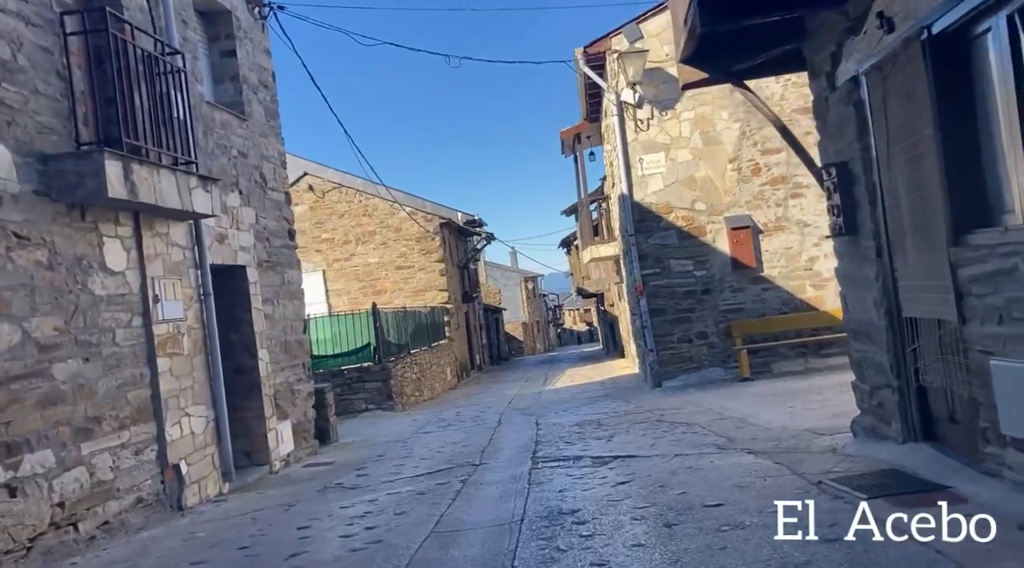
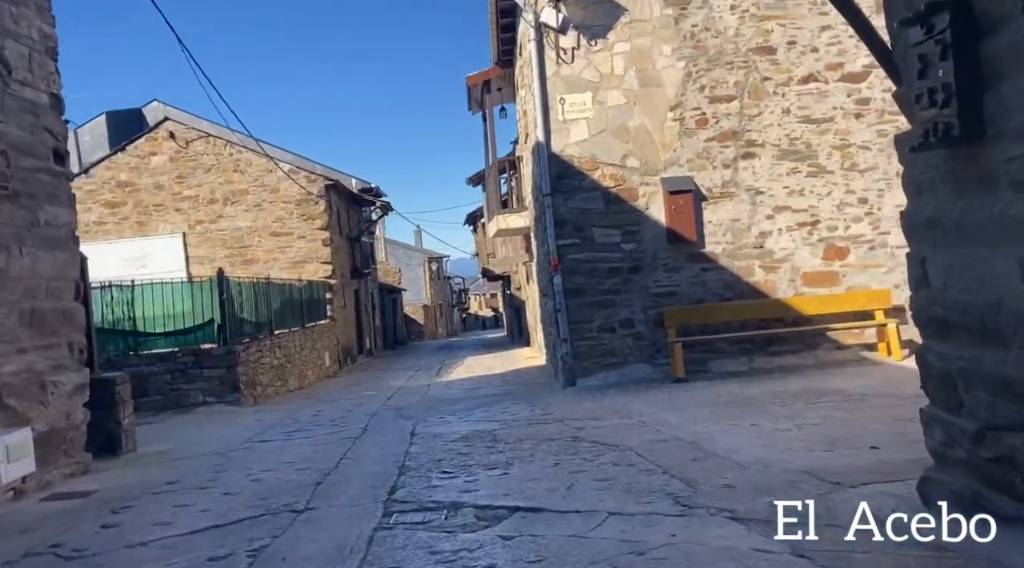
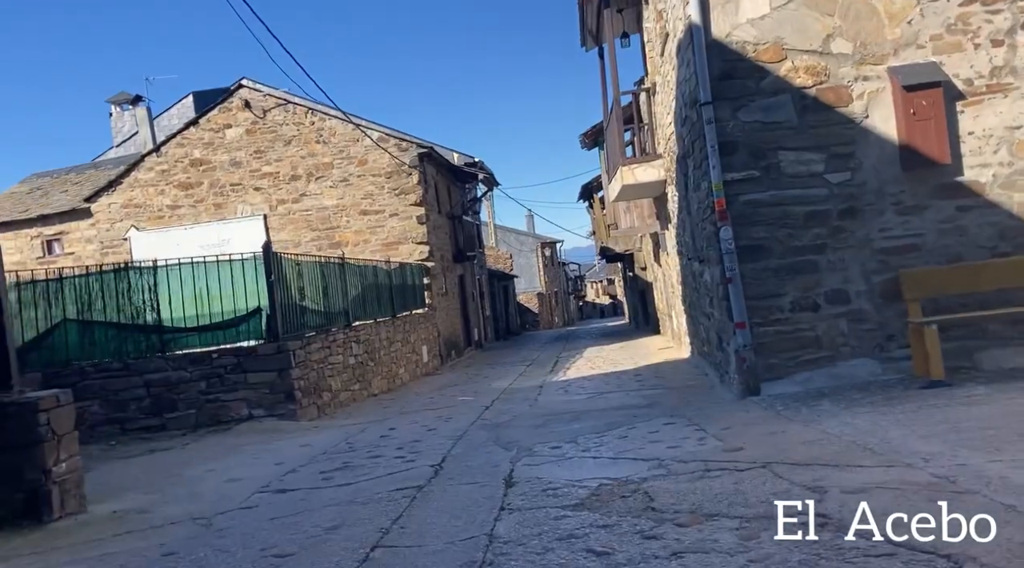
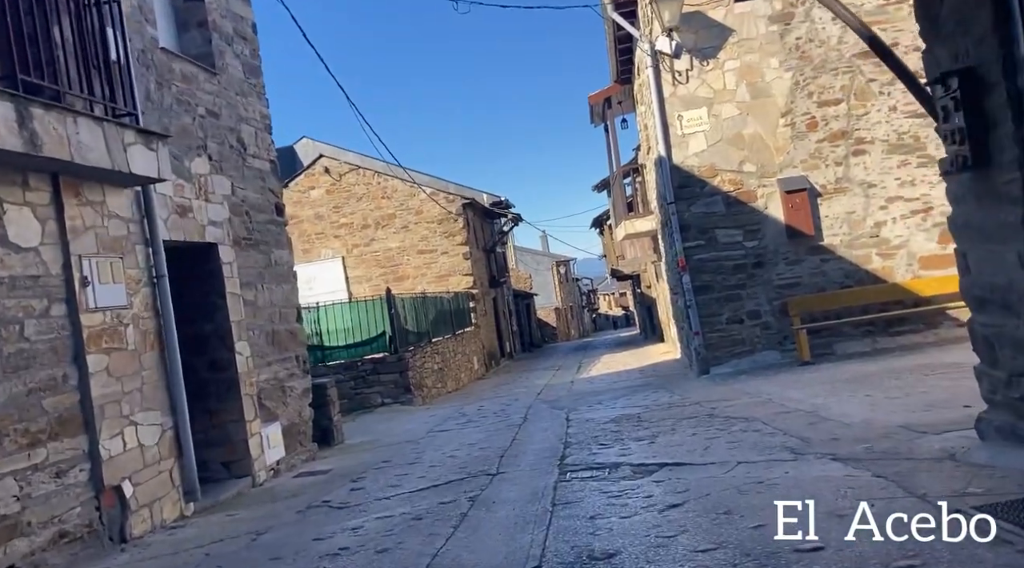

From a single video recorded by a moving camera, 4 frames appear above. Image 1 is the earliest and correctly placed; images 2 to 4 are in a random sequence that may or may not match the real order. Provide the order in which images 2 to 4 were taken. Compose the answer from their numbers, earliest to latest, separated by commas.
4, 2, 3
